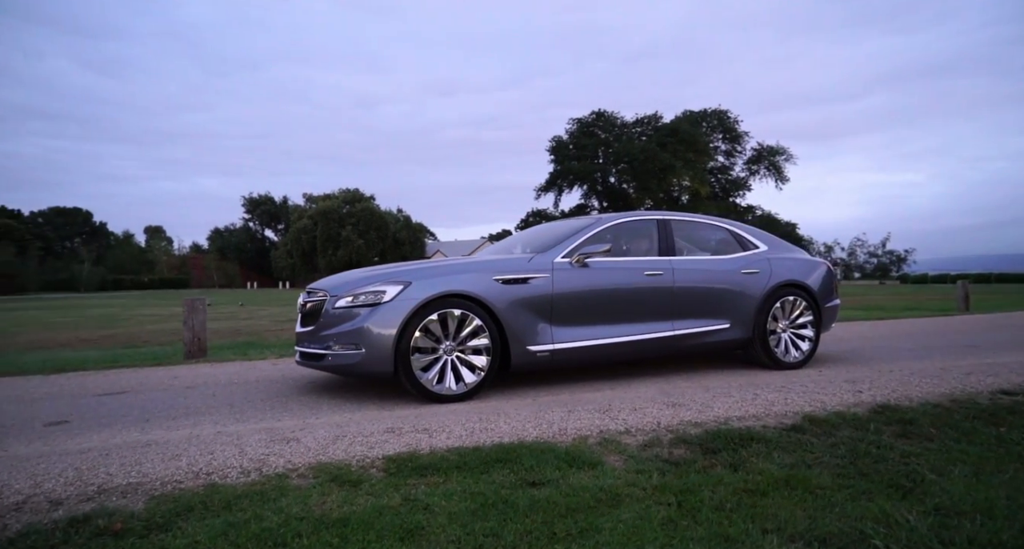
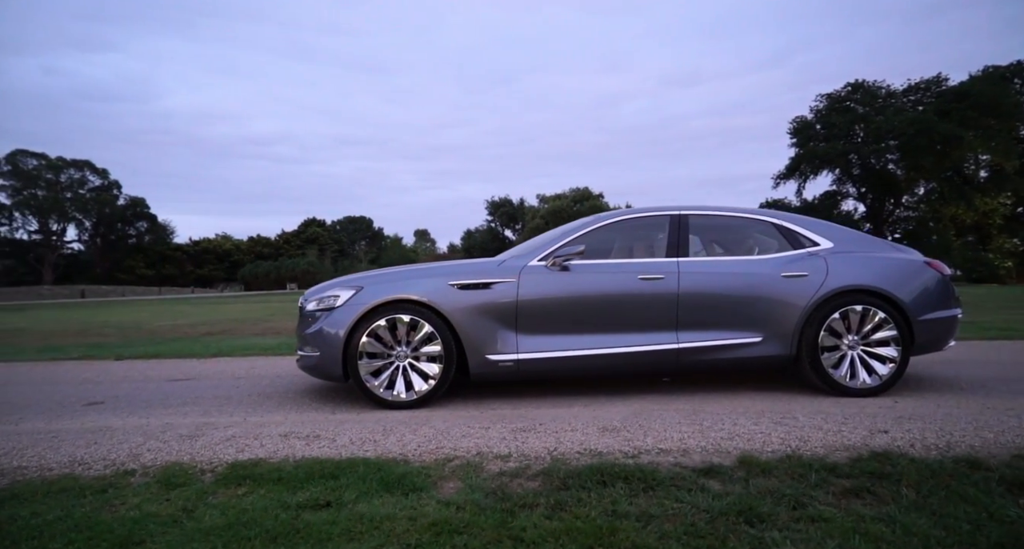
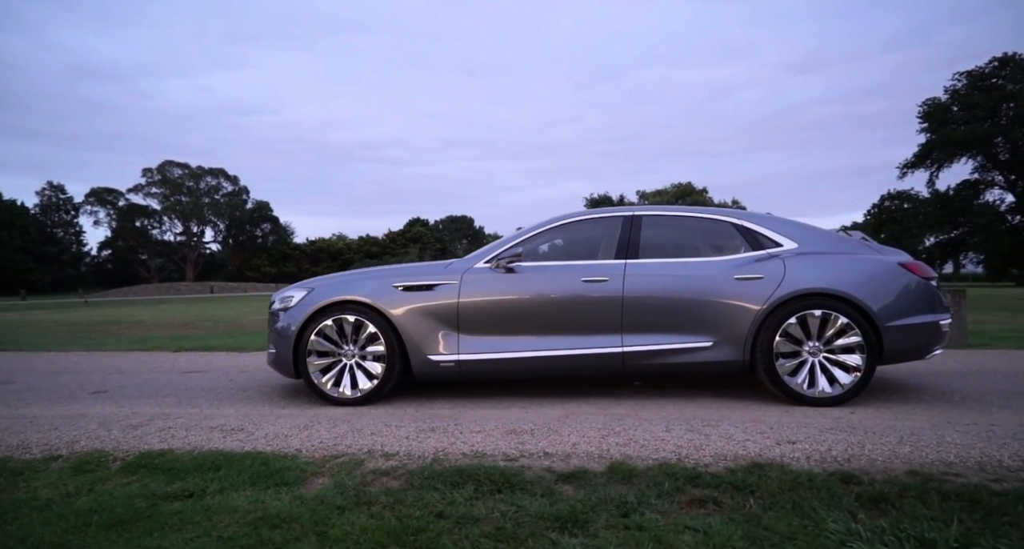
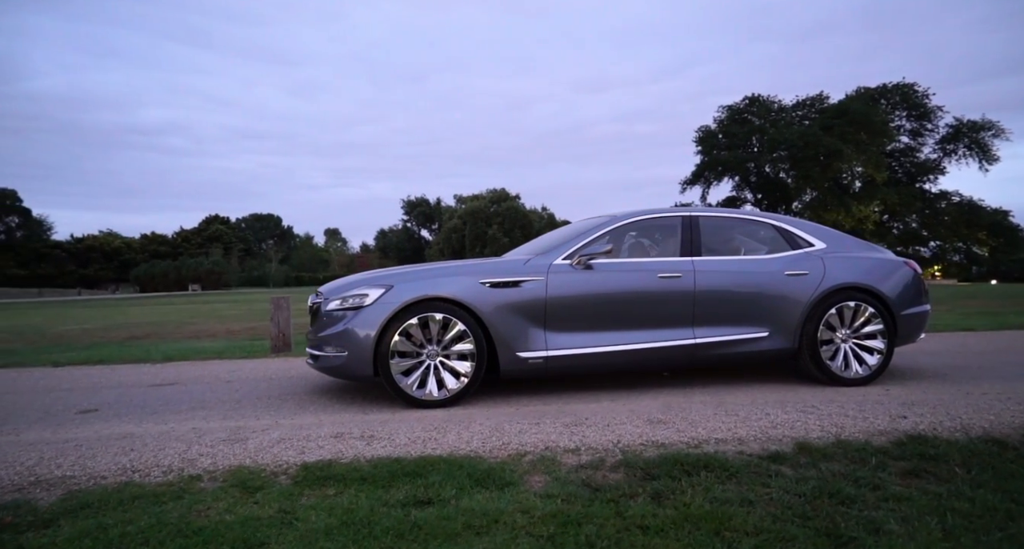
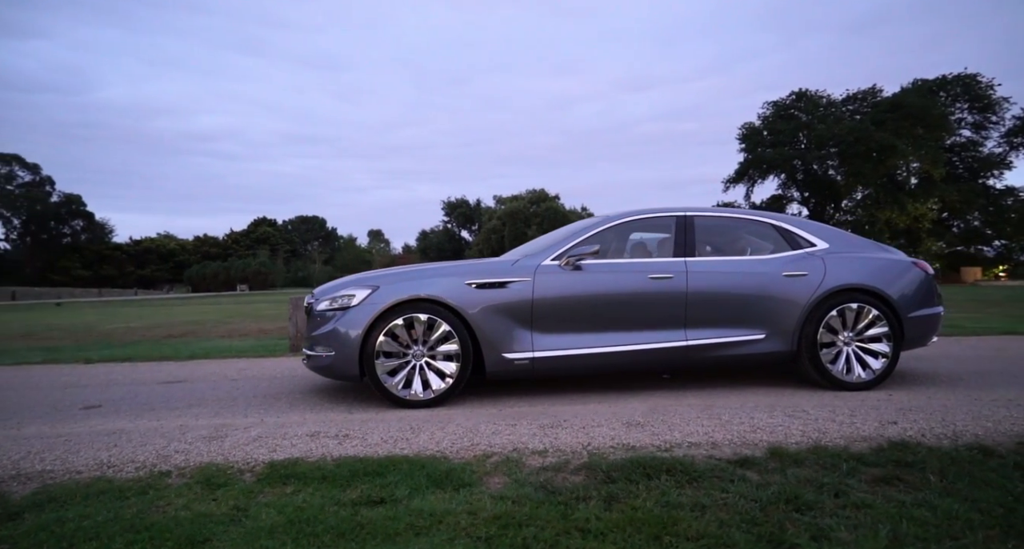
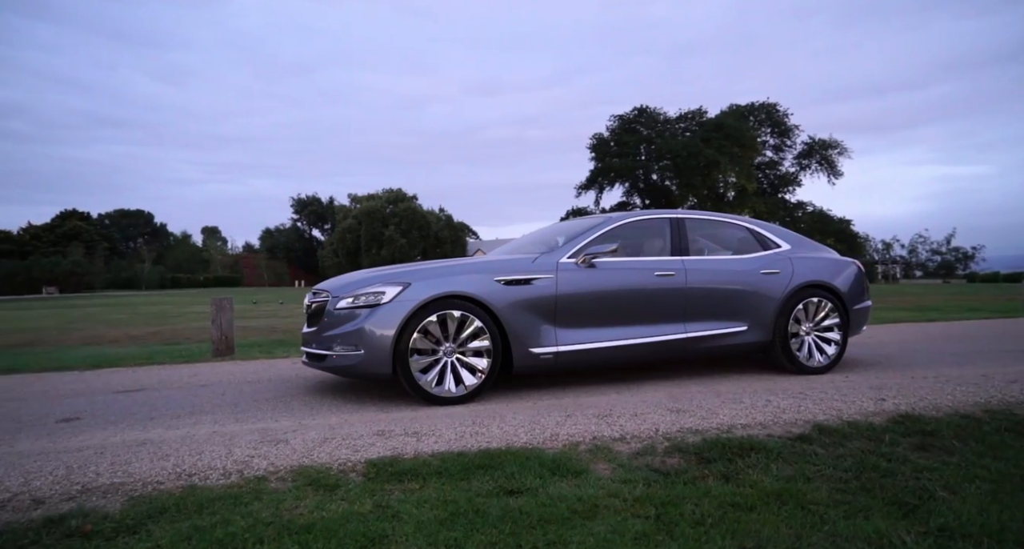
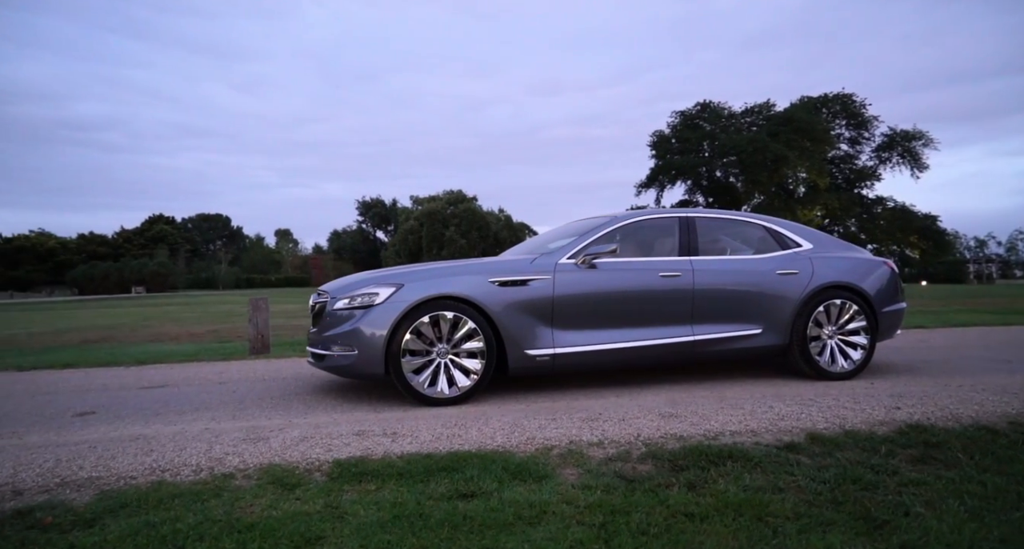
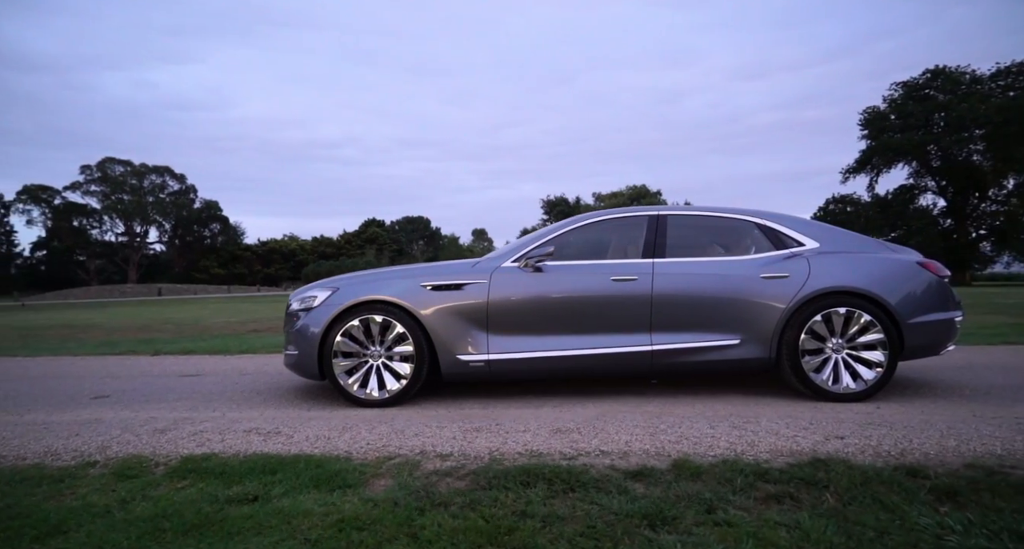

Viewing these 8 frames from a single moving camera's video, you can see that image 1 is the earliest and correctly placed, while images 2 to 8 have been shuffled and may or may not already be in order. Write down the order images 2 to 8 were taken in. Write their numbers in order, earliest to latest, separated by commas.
6, 7, 4, 5, 2, 8, 3
